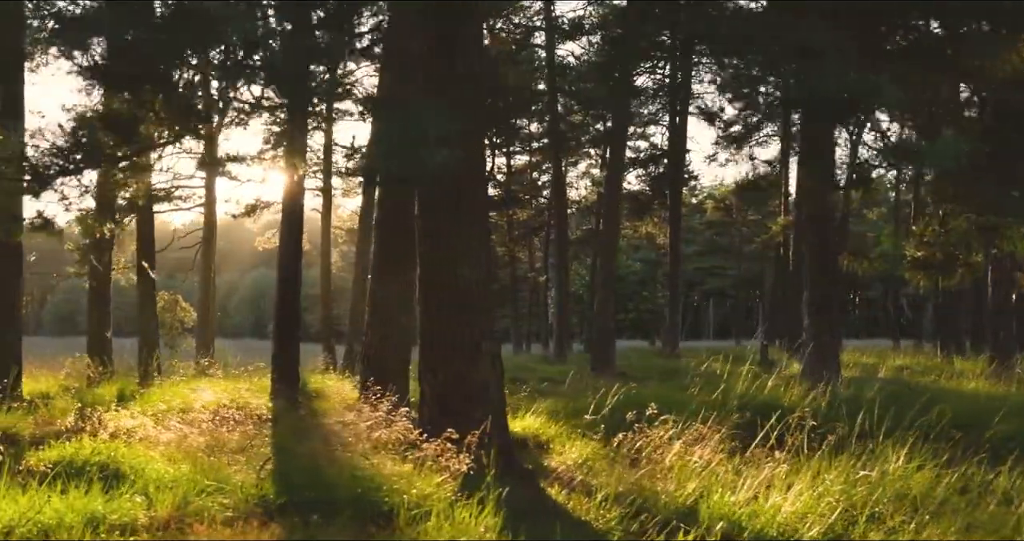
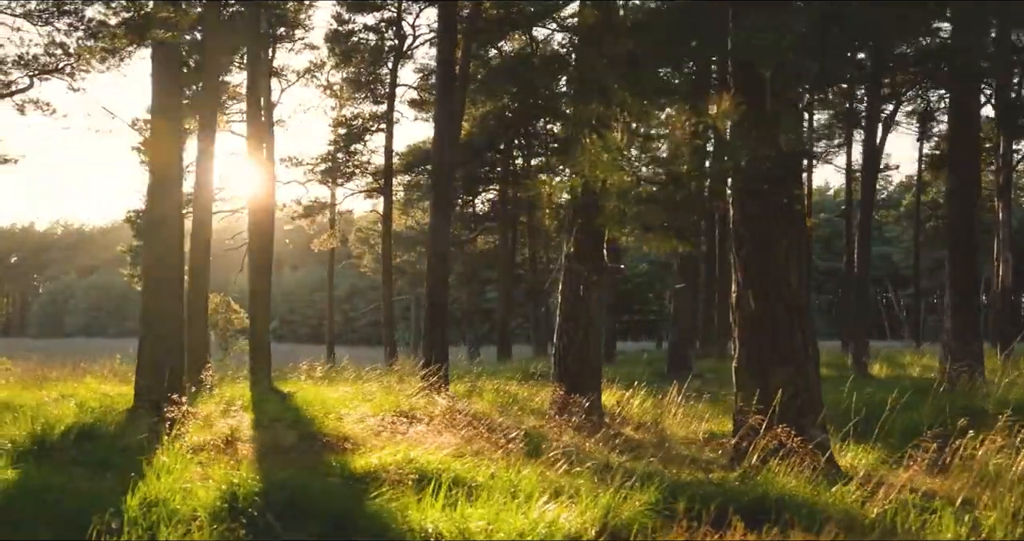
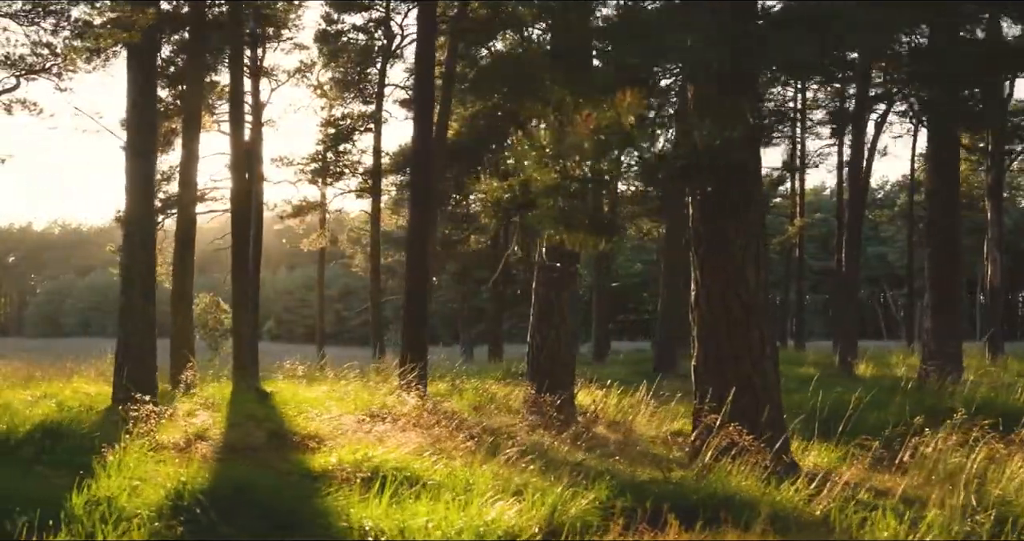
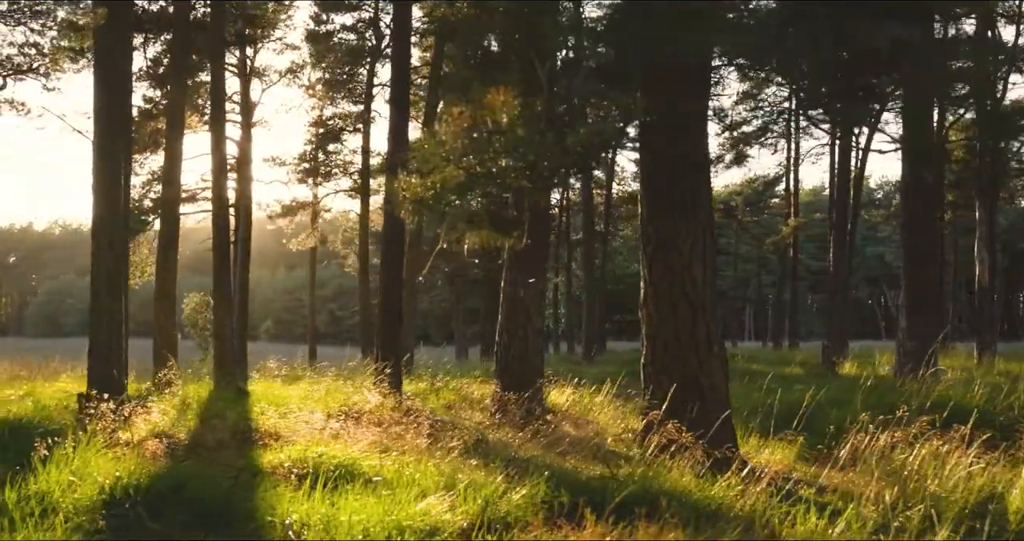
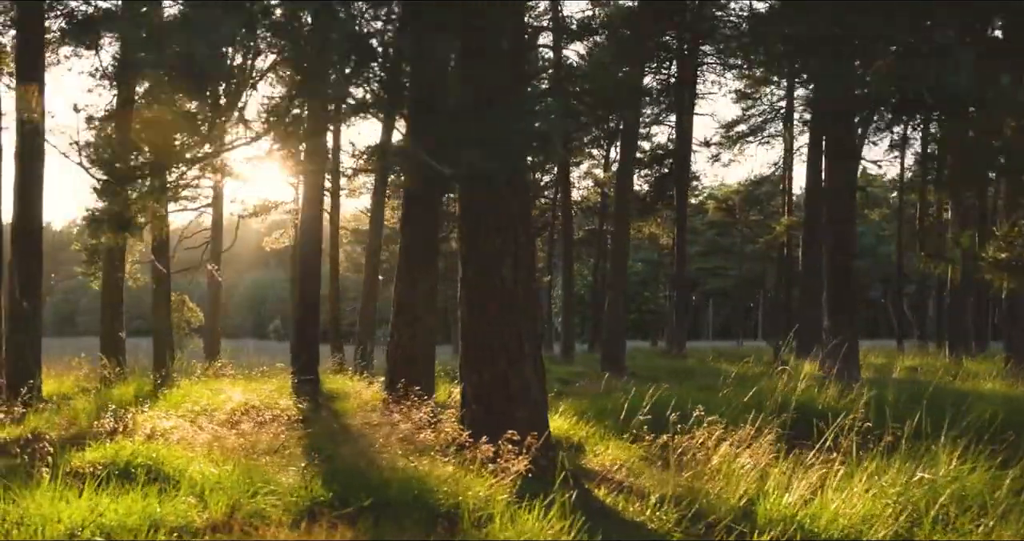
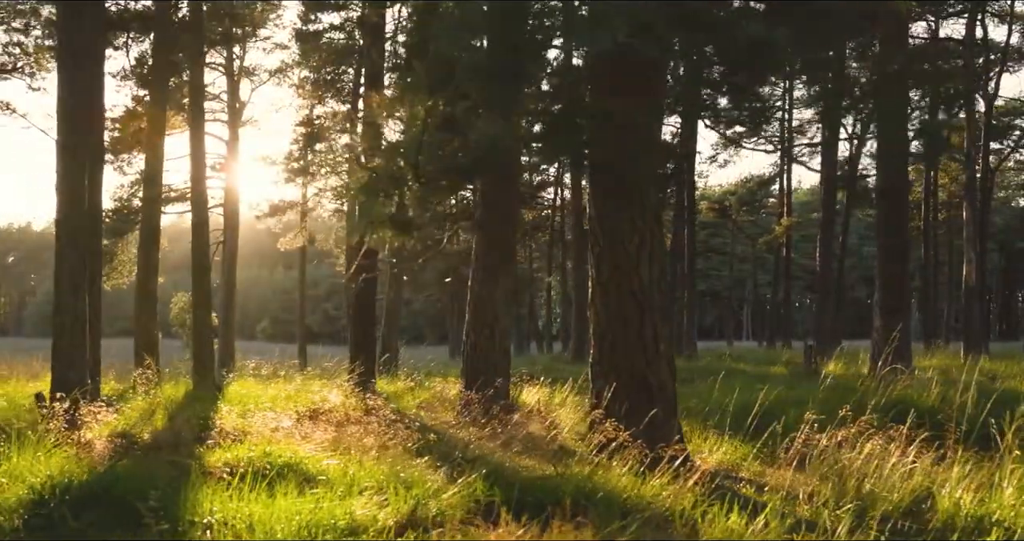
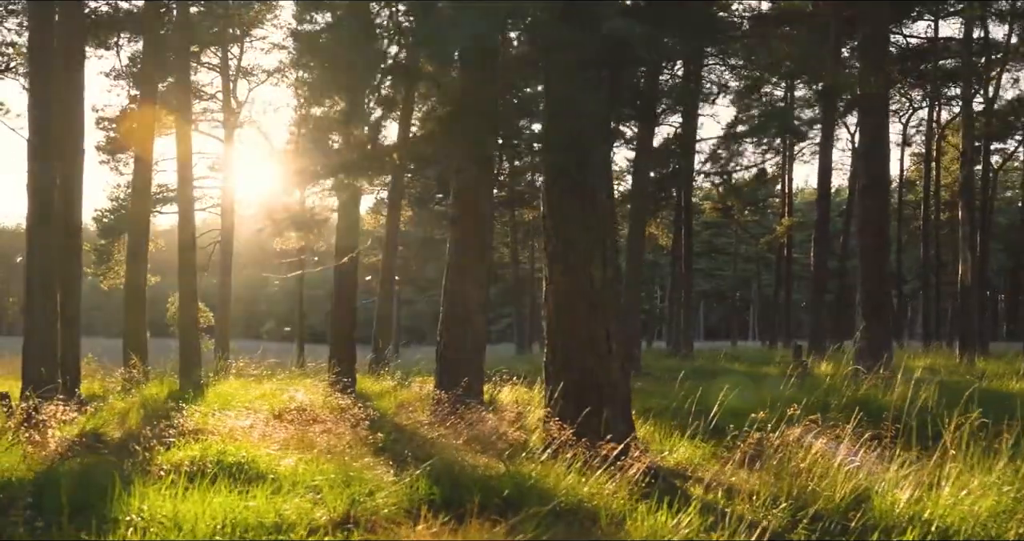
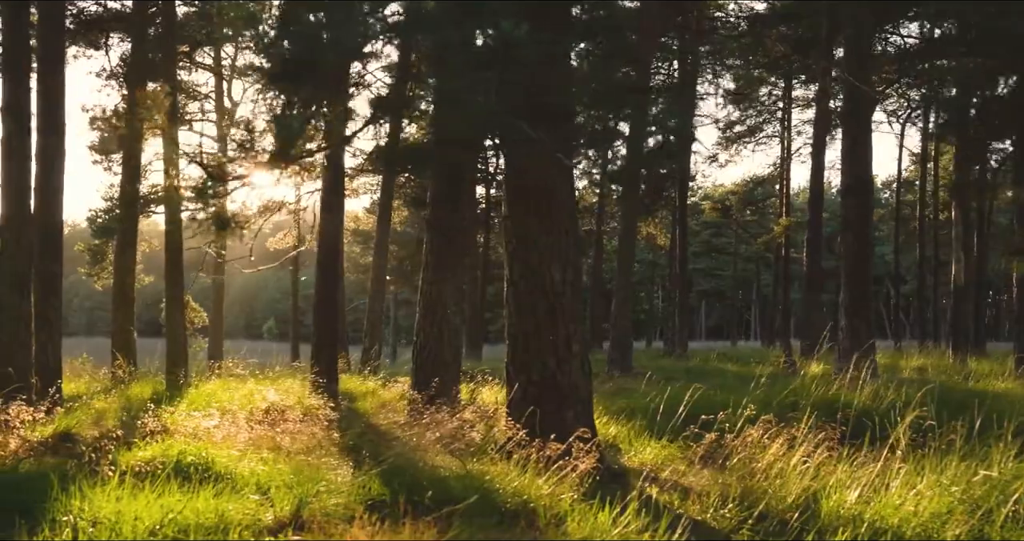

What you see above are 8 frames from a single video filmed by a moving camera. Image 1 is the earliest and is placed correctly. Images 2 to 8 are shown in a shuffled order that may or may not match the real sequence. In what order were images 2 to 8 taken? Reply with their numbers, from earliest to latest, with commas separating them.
5, 8, 7, 6, 4, 3, 2
